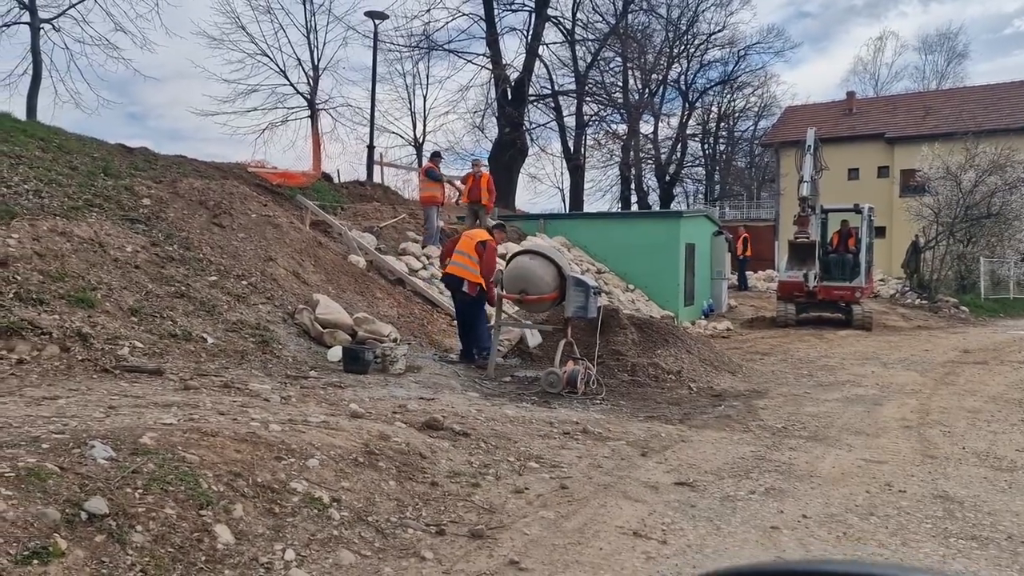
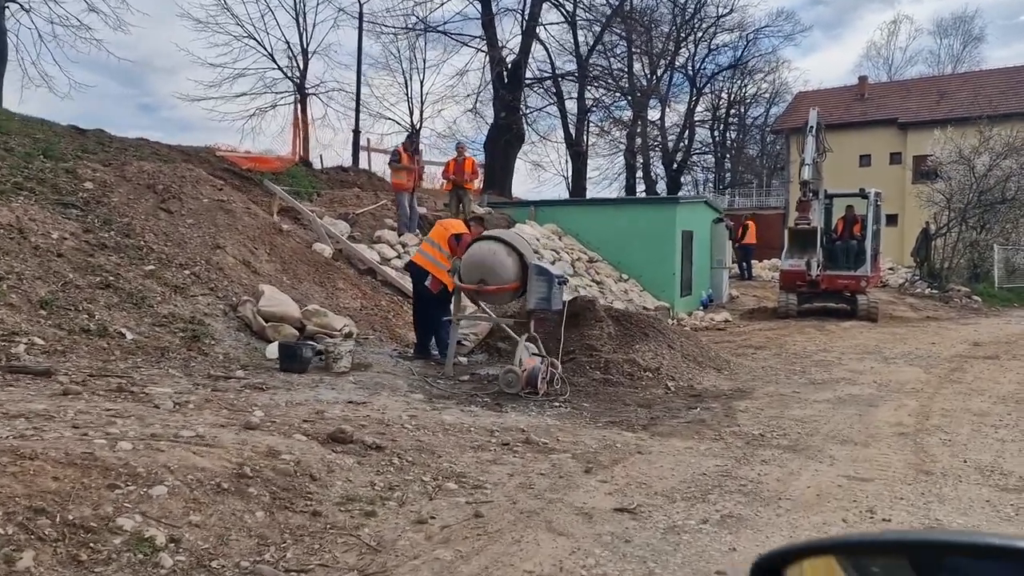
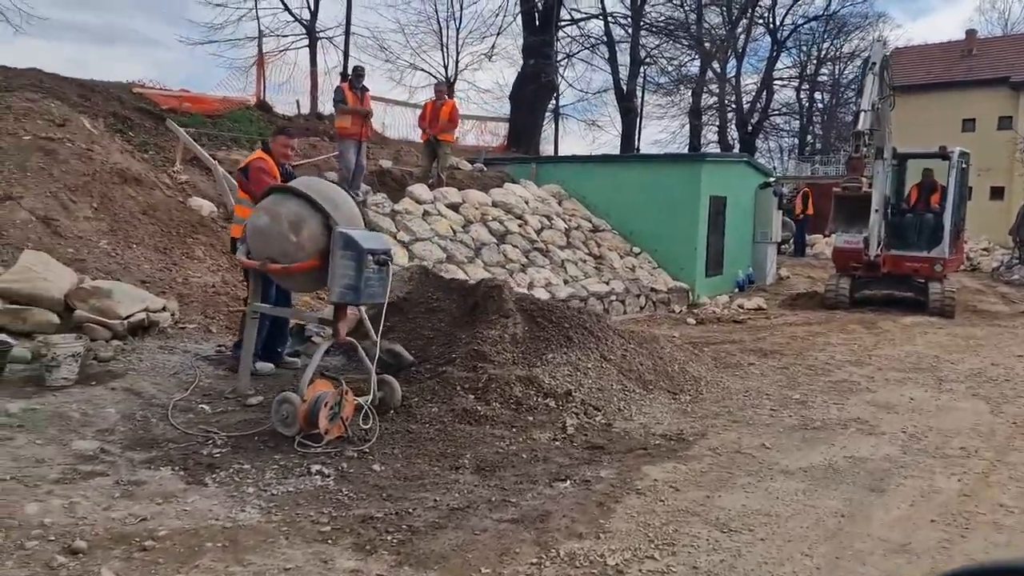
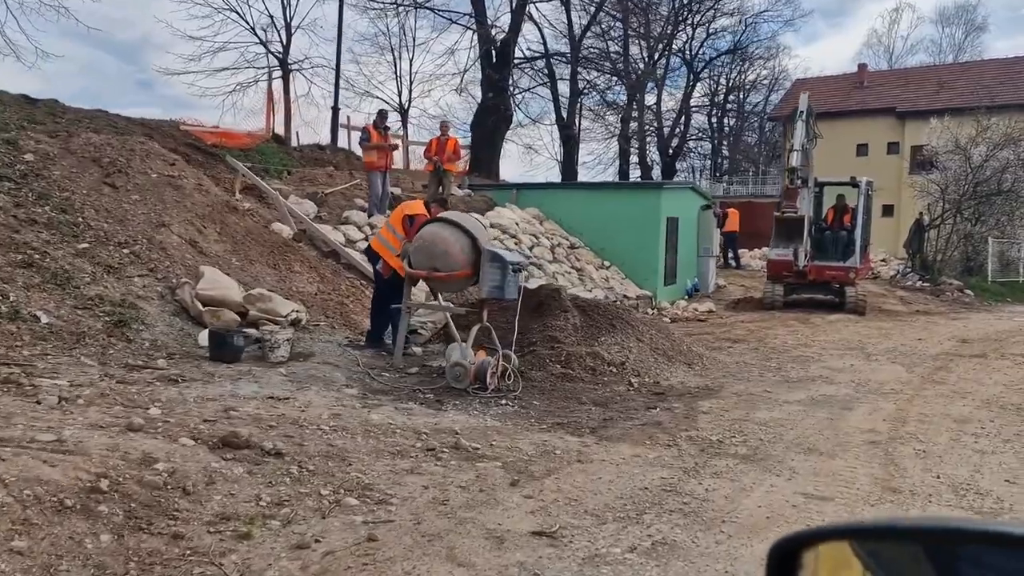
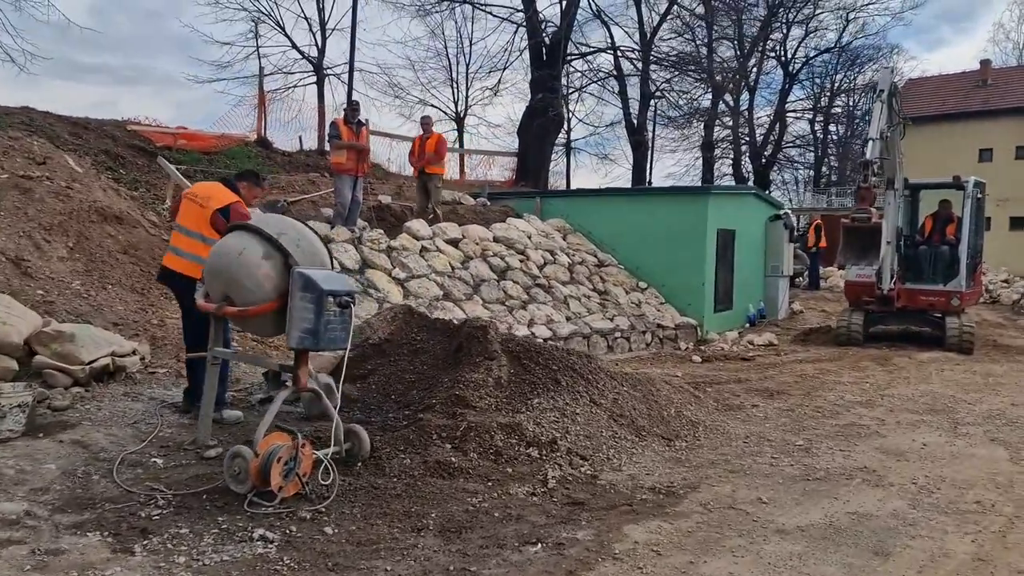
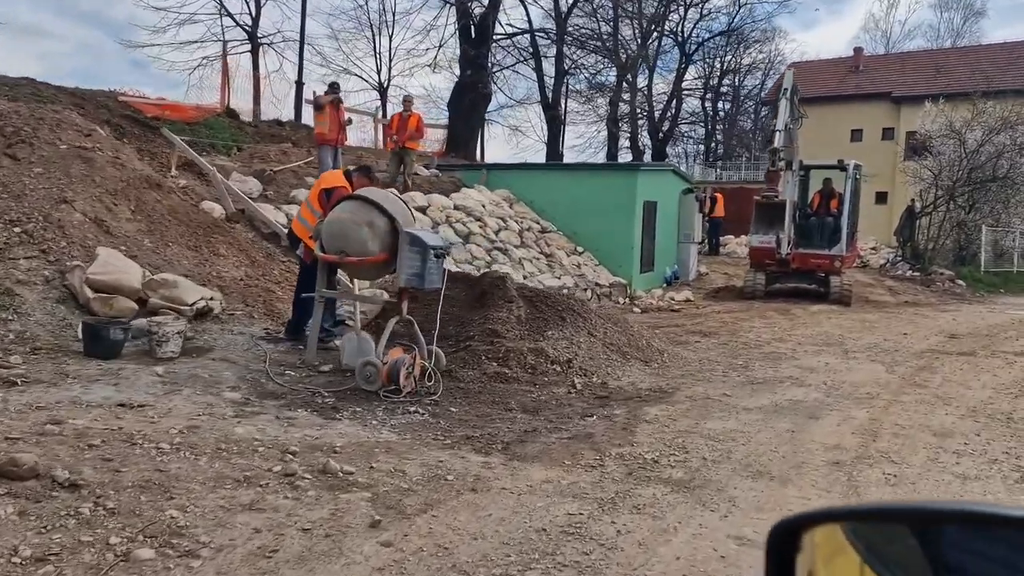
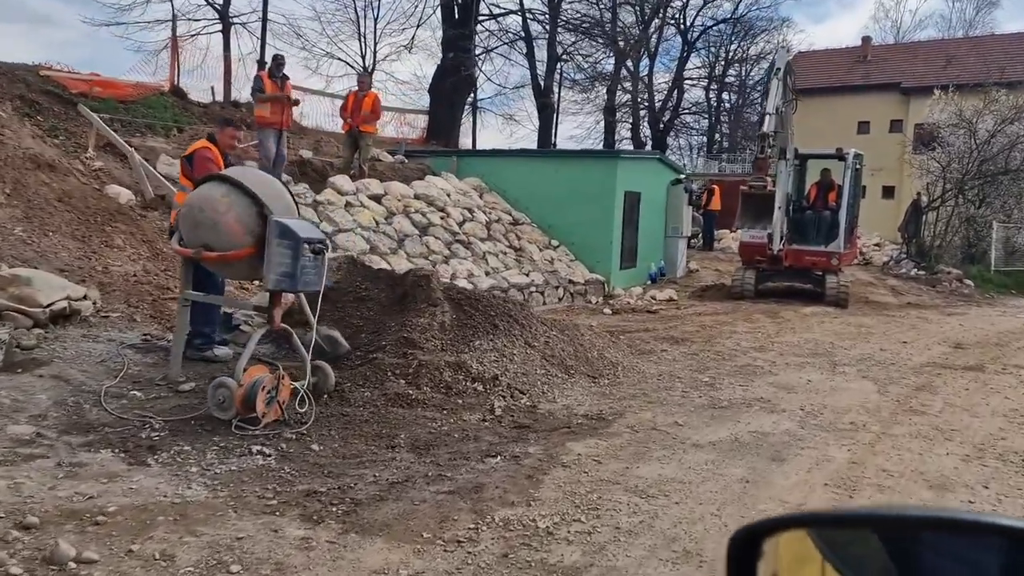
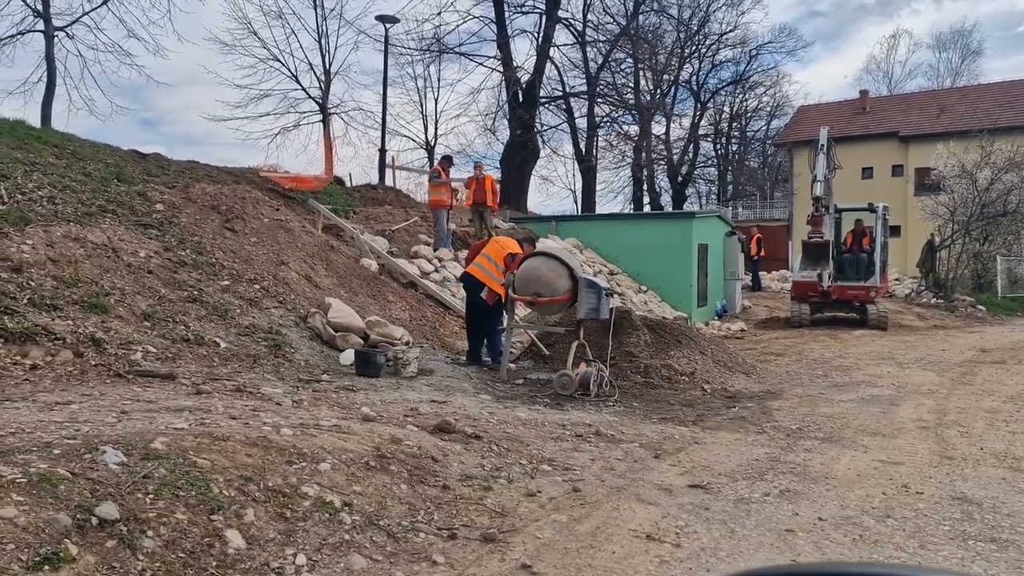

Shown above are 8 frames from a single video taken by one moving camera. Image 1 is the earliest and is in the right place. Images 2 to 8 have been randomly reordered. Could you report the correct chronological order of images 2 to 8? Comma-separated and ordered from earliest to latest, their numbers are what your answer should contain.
8, 2, 4, 6, 7, 3, 5
